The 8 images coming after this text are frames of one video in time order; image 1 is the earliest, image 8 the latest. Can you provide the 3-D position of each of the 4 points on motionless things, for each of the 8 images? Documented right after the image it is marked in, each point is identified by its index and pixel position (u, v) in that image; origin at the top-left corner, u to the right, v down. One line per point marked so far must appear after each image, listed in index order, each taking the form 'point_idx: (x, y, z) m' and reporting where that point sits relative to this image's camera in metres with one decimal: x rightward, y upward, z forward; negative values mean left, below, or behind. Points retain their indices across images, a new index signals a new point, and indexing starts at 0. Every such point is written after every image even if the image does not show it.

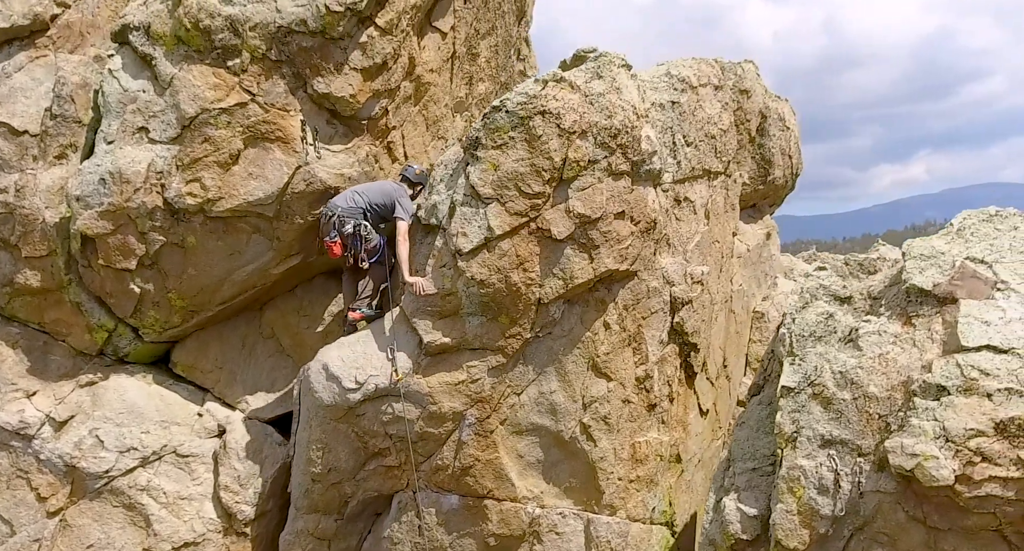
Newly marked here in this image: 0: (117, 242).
0: (-3.6, +0.3, +7.5) m
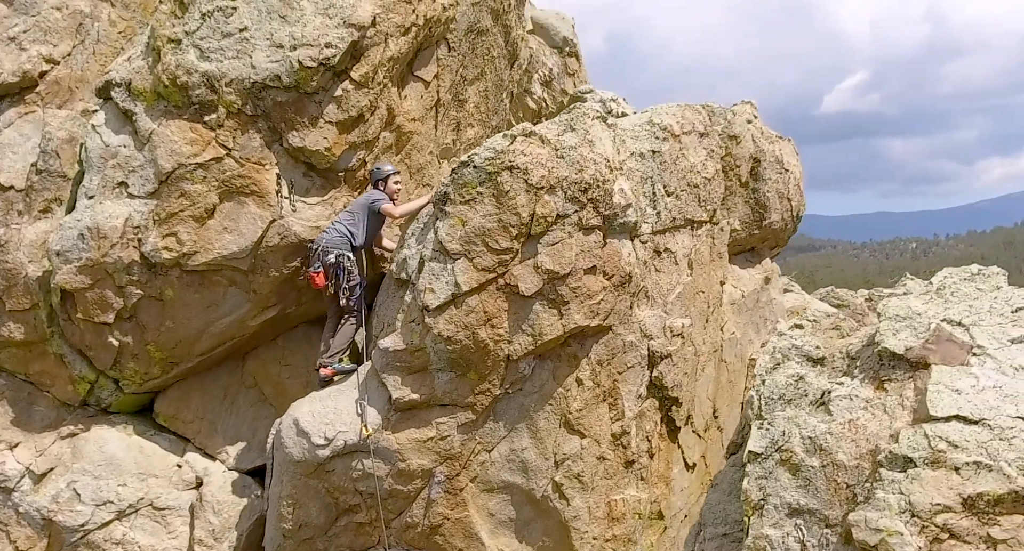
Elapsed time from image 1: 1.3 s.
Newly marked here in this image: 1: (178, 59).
0: (-3.8, -0.2, +7.6) m
1: (-2.8, +1.9, +7.3) m
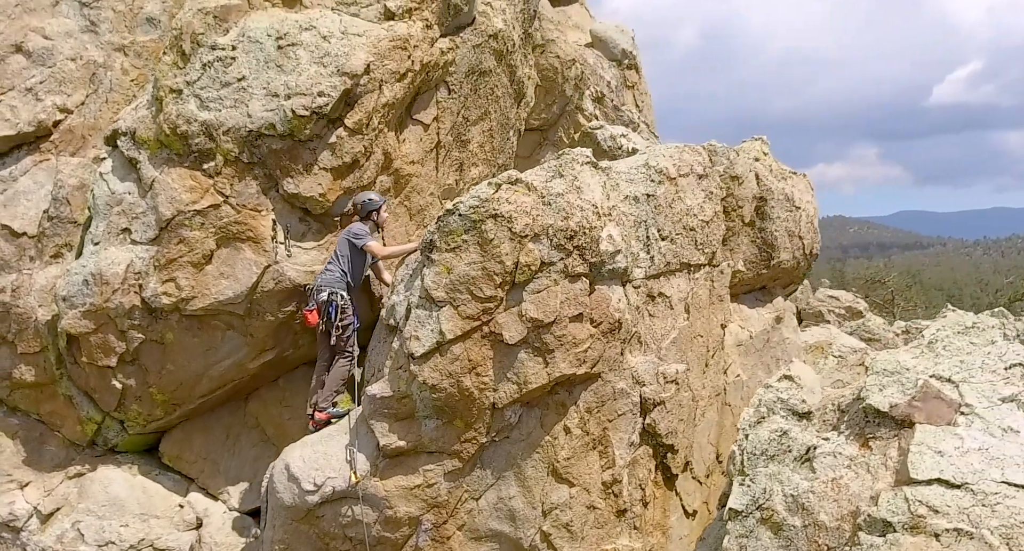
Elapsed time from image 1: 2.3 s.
0: (-3.9, -0.6, +7.8) m
1: (-2.9, +1.5, +7.4) m
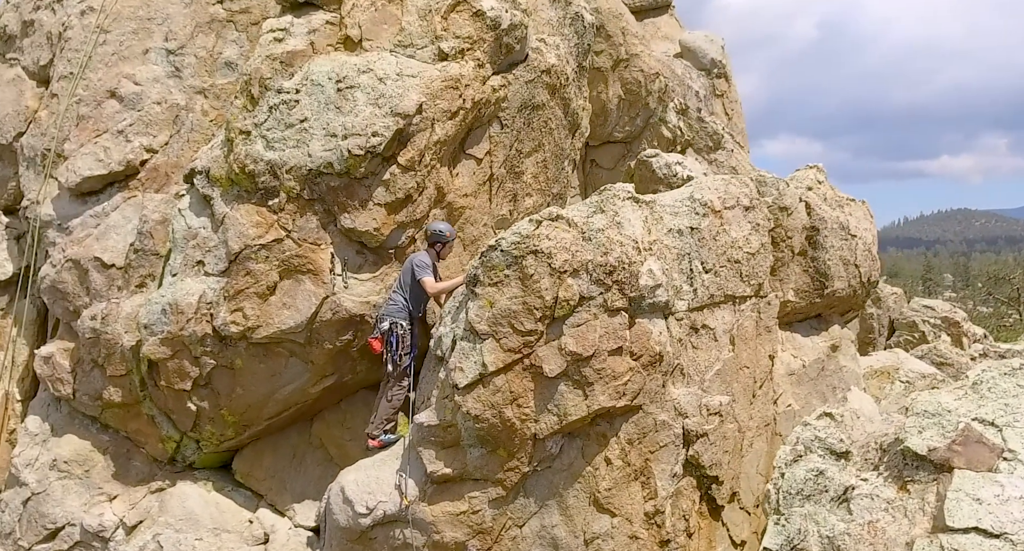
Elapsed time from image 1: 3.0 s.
0: (-3.4, -0.9, +8.4) m
1: (-2.5, +1.2, +8.0) m
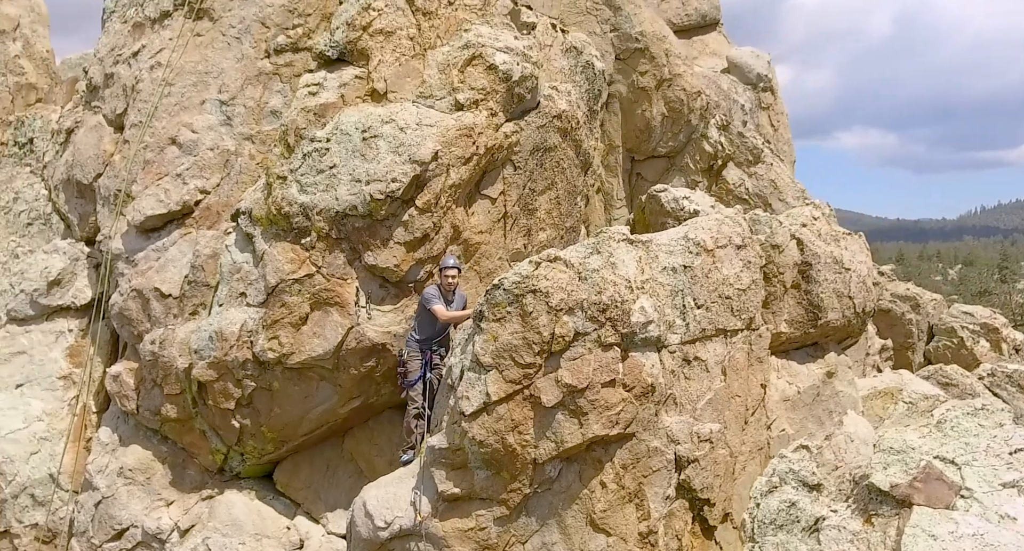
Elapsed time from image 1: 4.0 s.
0: (-3.3, -1.2, +9.4) m
1: (-2.4, +0.9, +8.8) m
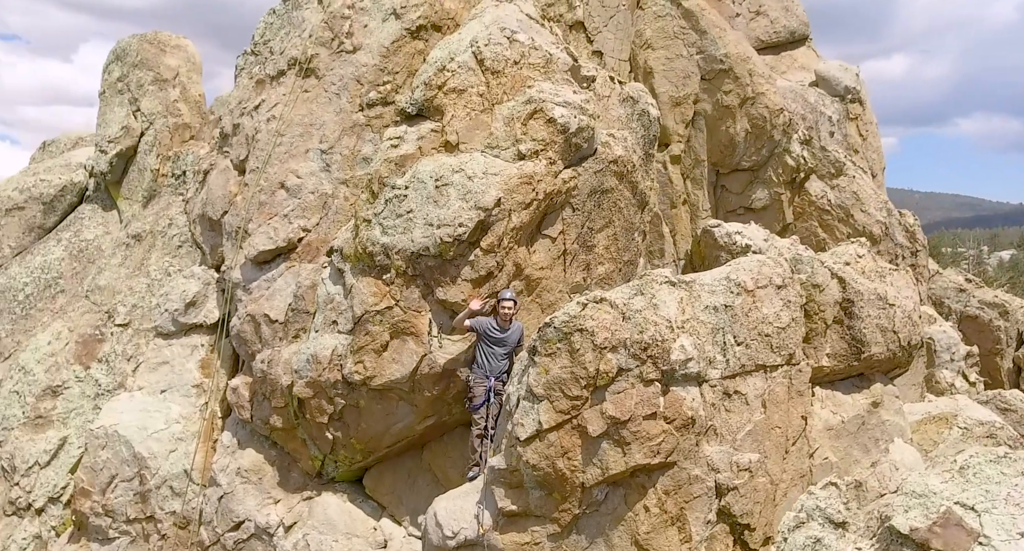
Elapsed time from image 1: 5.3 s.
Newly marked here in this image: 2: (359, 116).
0: (-2.5, -1.6, +10.6) m
1: (-1.7, +0.5, +9.8) m
2: (-2.1, +2.2, +11.4) m
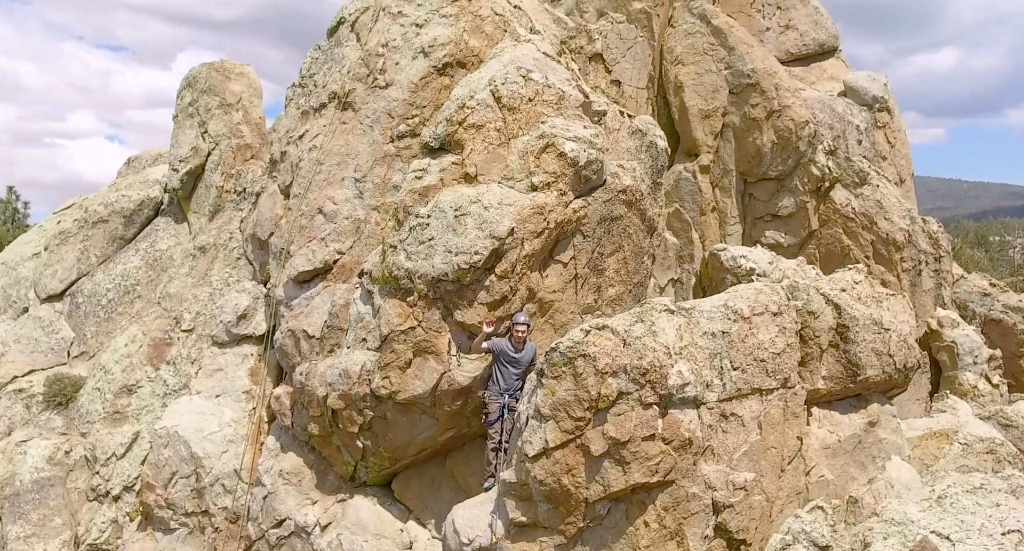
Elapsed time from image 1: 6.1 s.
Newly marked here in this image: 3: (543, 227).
0: (-2.2, -1.9, +11.3) m
1: (-1.6, +0.2, +10.5) m
2: (-1.8, +1.9, +12.1) m
3: (+0.4, +0.6, +9.9) m
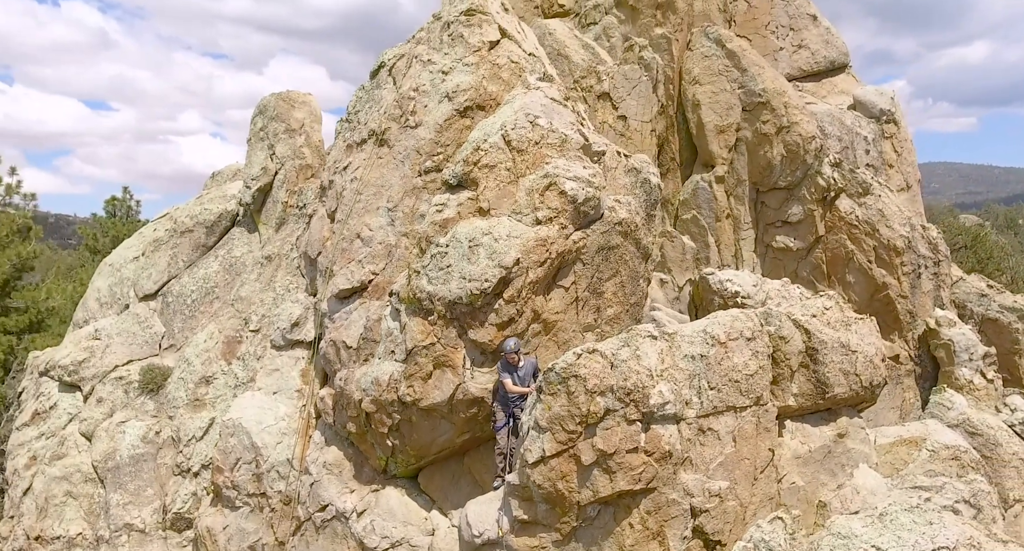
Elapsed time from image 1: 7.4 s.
0: (-2.0, -2.1, +12.8) m
1: (-1.4, -0.1, +11.8) m
2: (-1.5, +1.7, +13.3) m
3: (+0.4, +0.3, +11.1) m
